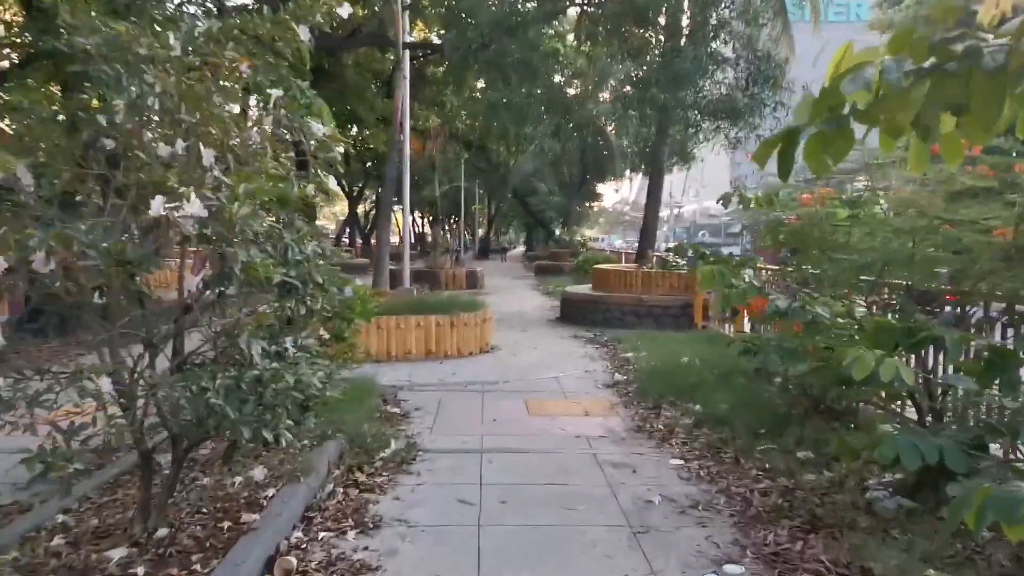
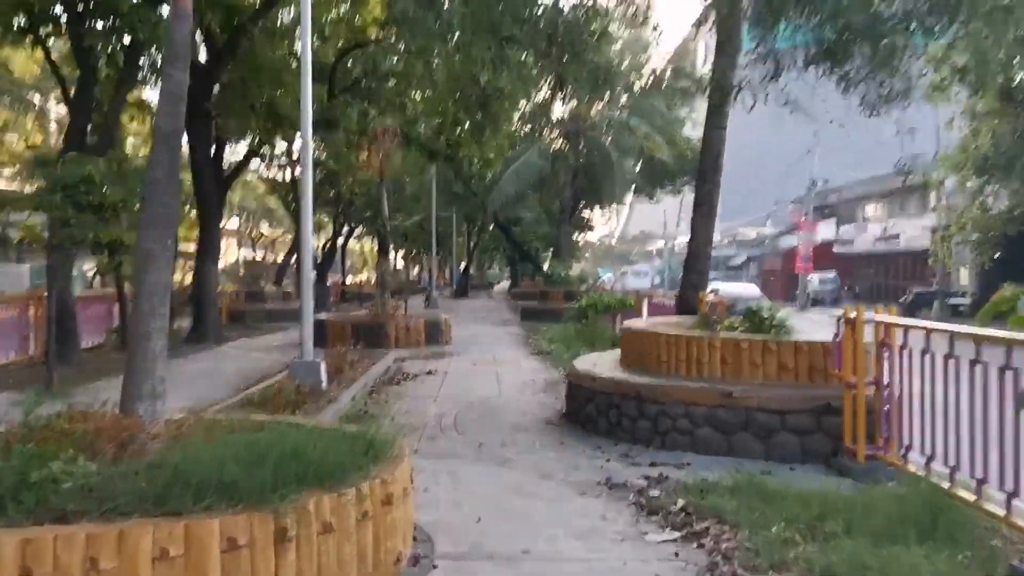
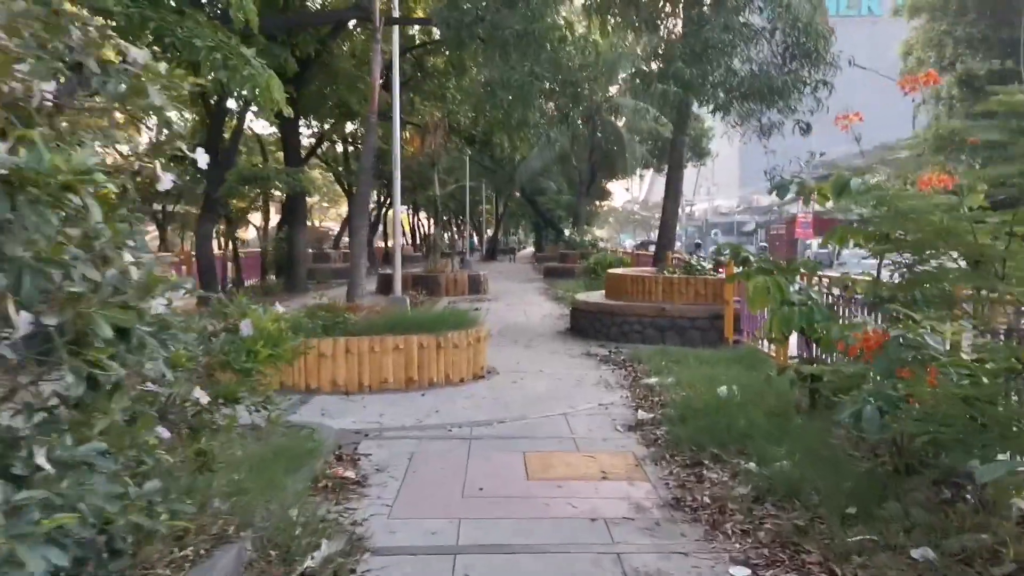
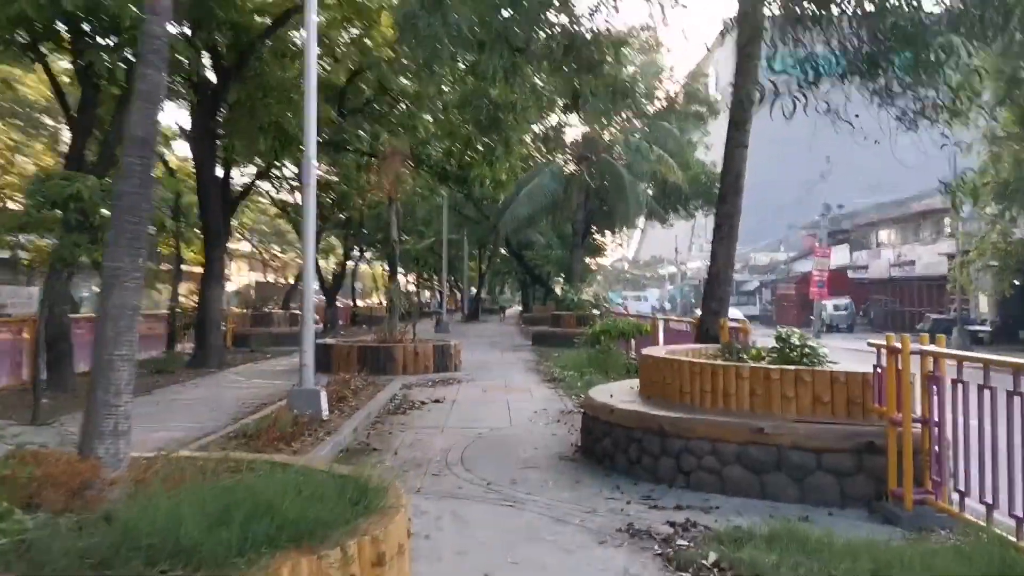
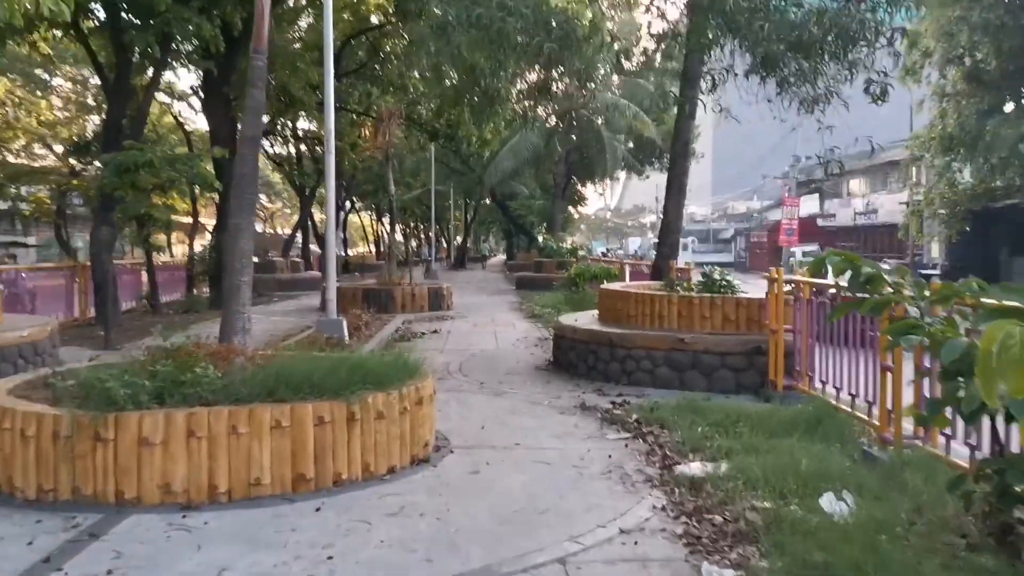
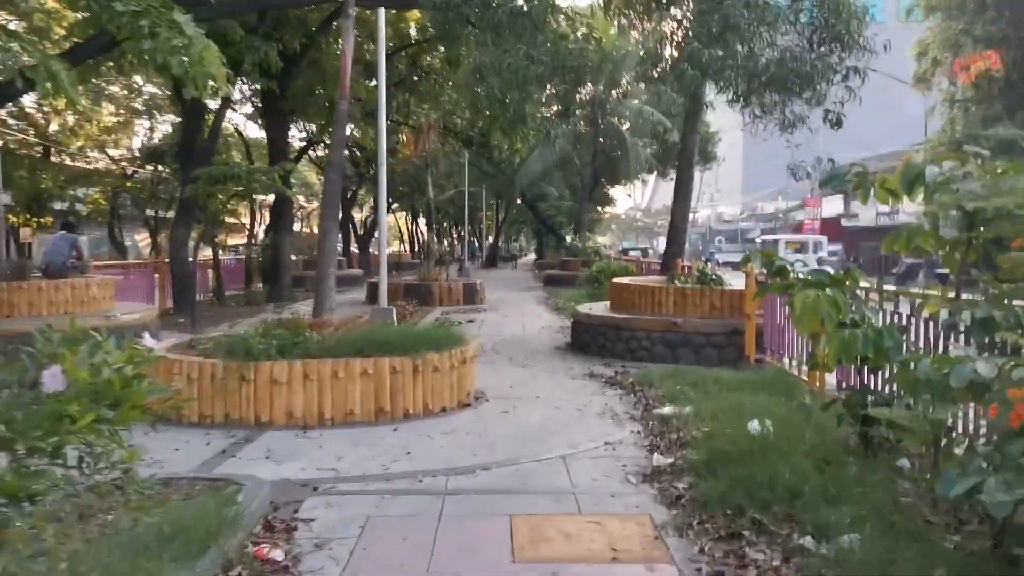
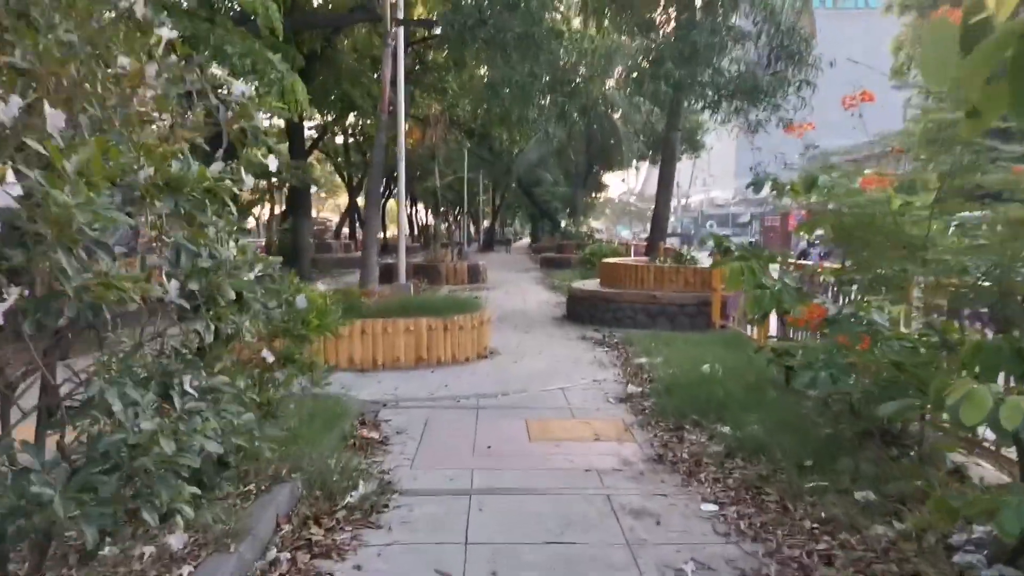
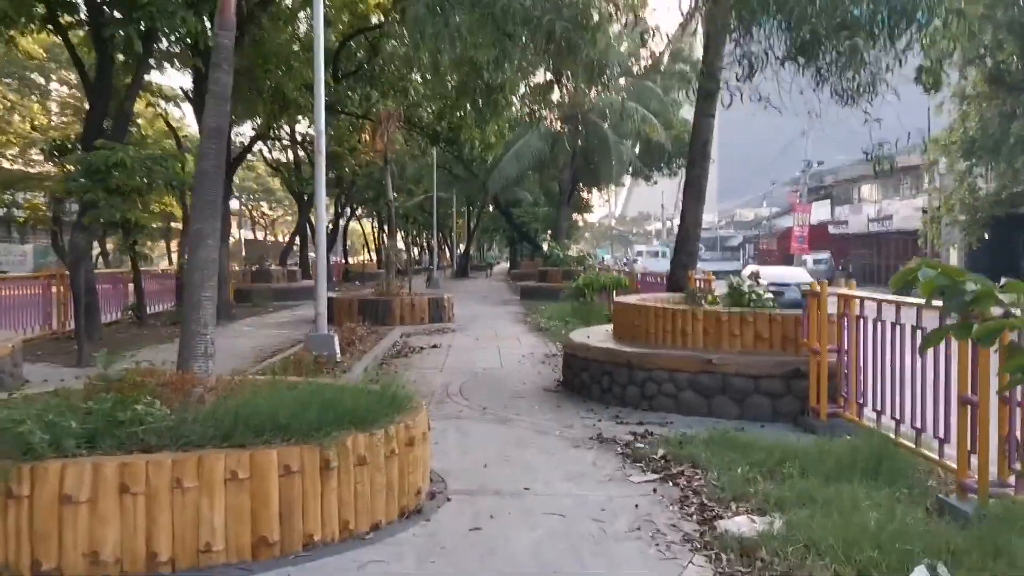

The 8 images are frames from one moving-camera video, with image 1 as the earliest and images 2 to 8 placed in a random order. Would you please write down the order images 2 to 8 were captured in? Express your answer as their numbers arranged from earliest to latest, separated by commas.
7, 3, 6, 5, 8, 2, 4
